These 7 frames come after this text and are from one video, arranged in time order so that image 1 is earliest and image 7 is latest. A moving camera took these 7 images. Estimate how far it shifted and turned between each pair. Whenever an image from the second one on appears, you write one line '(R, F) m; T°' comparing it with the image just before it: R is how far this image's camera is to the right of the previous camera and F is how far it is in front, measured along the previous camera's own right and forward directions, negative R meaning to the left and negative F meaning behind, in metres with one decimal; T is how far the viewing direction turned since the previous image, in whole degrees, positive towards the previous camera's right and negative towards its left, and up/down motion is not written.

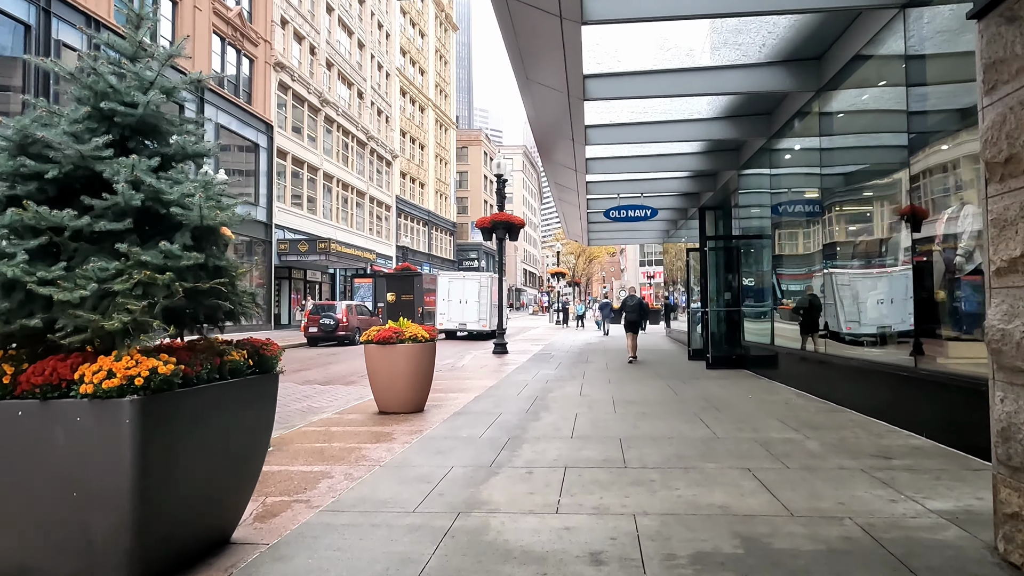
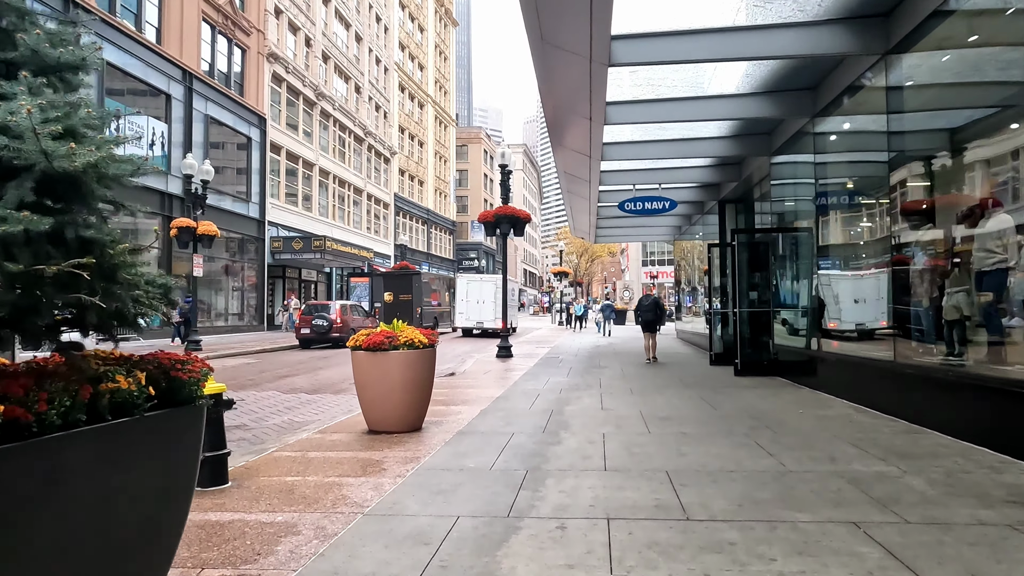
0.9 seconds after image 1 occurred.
(-0.2, +1.2) m; 0°
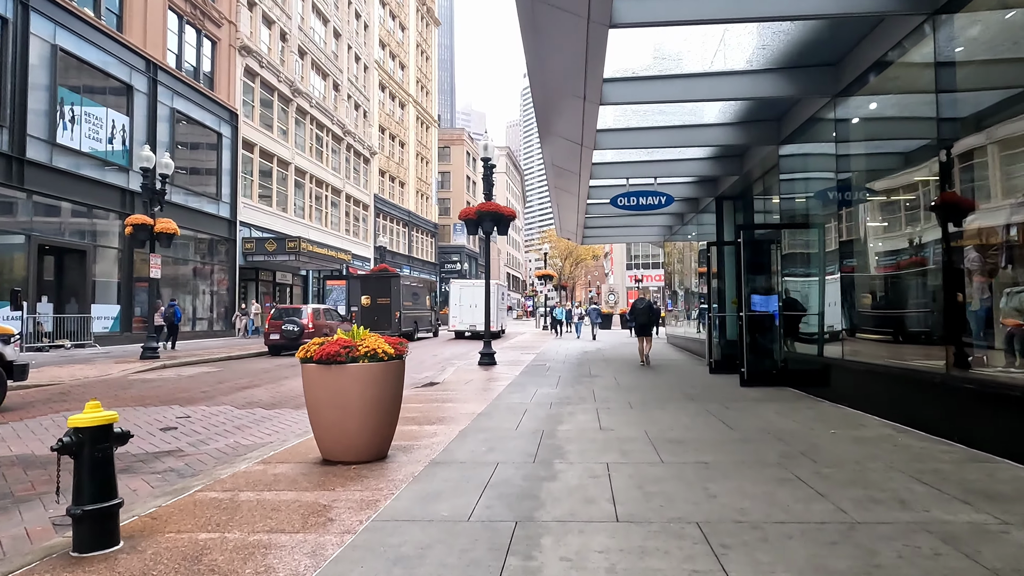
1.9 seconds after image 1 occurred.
(0.0, +1.2) m; +1°
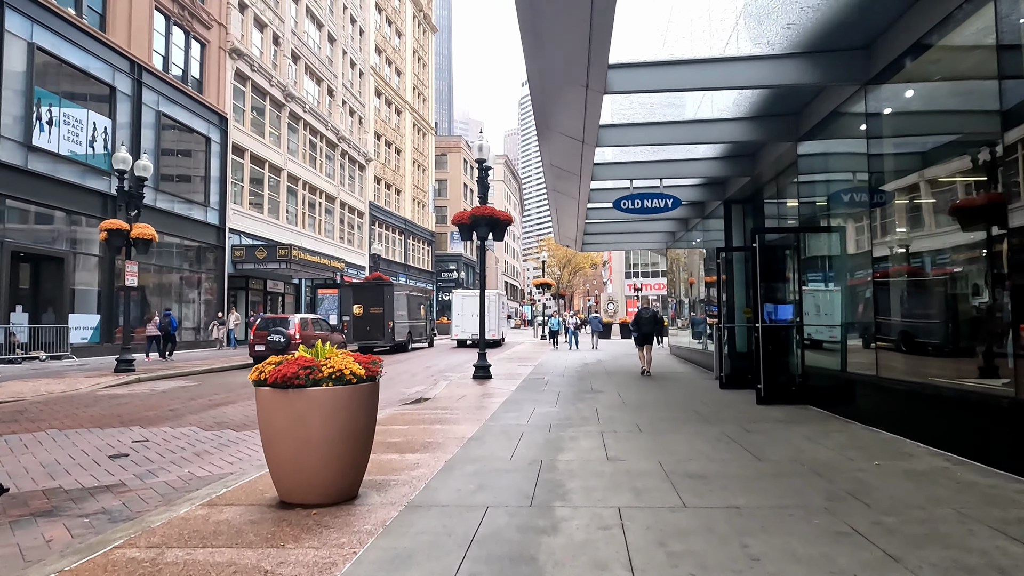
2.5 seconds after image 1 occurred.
(0.0, +0.9) m; 0°
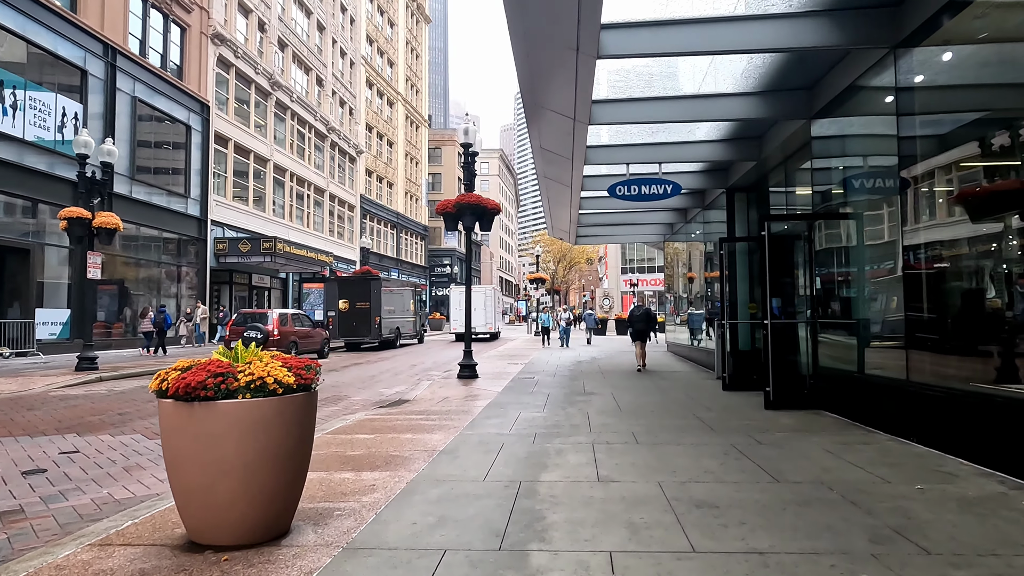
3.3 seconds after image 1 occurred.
(+0.2, +0.9) m; 0°
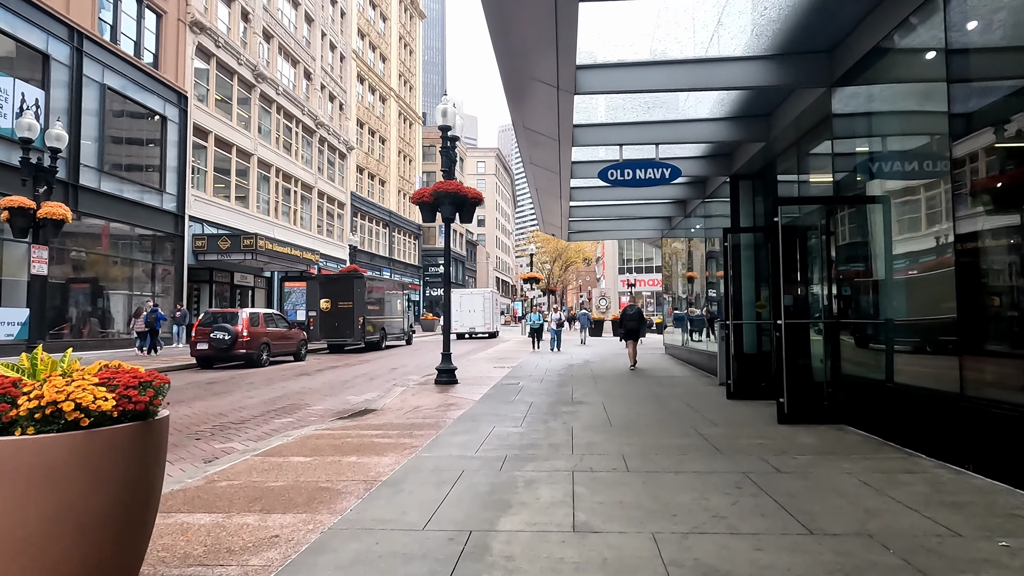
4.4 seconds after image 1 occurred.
(+0.3, +1.2) m; 0°
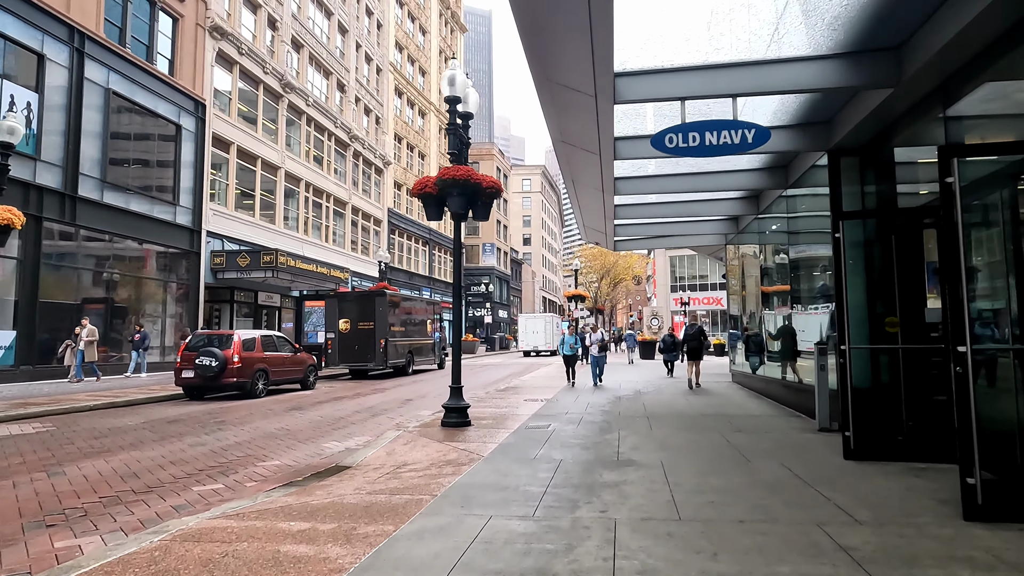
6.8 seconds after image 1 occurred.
(+0.3, +2.8) m; -4°
